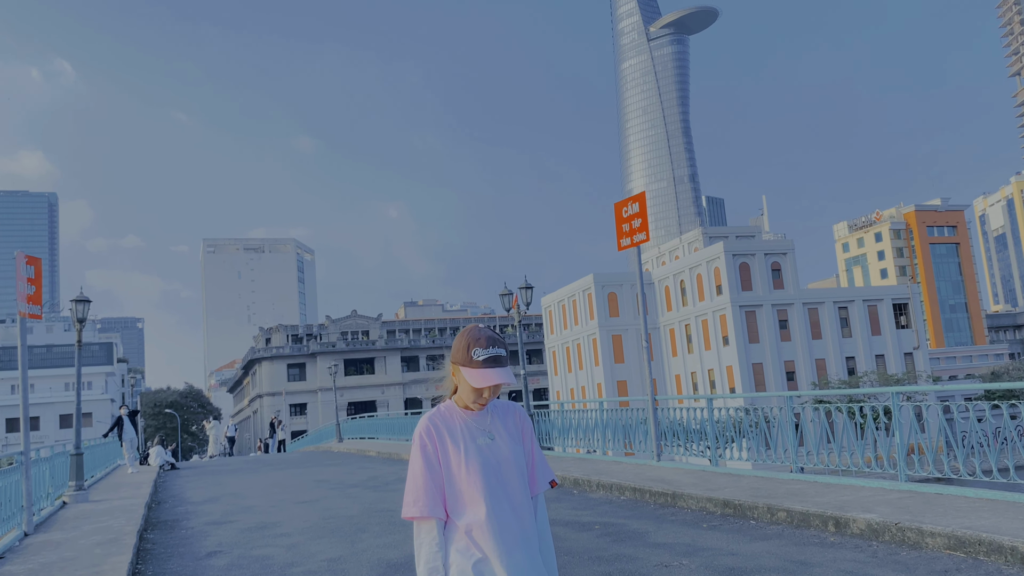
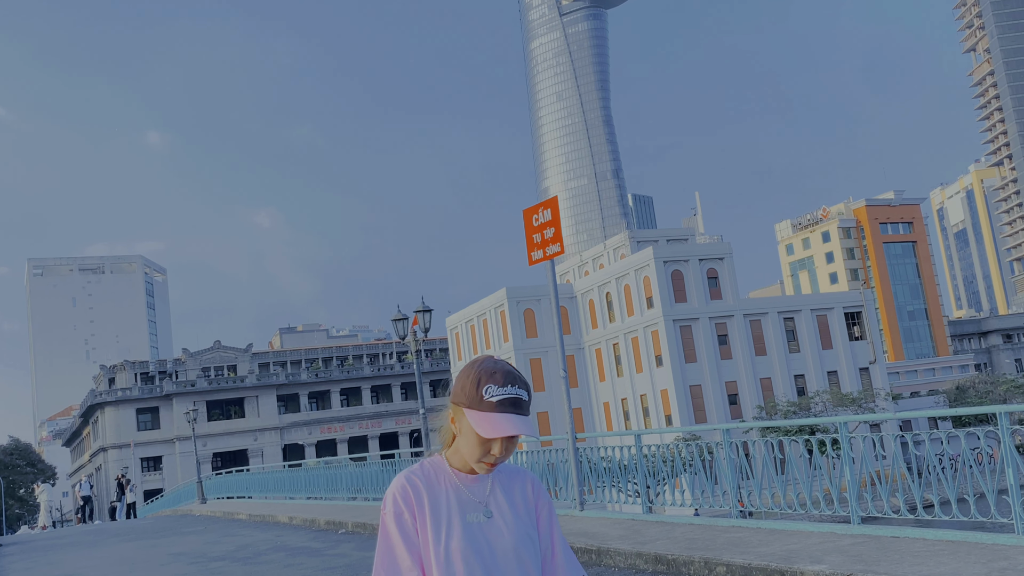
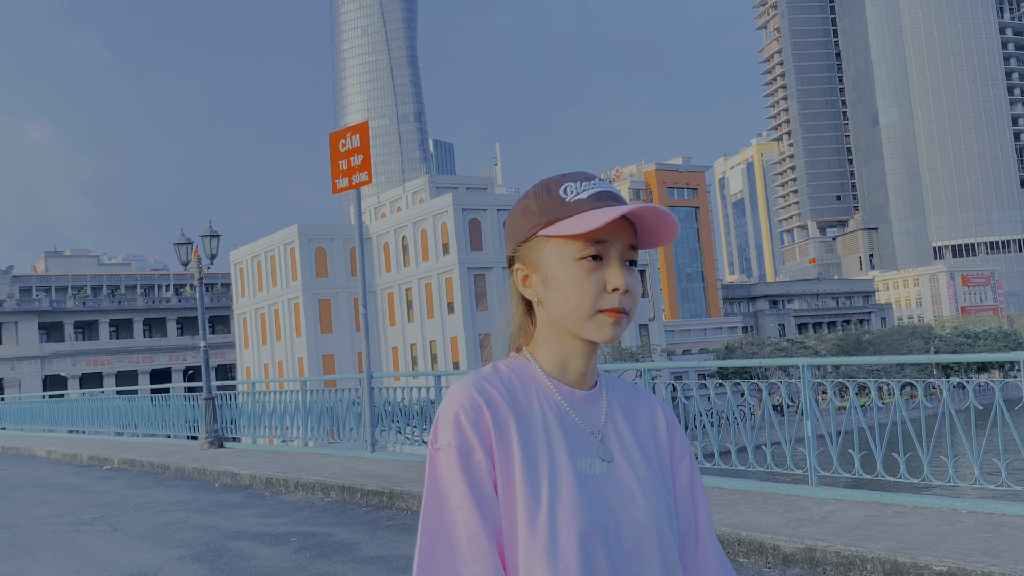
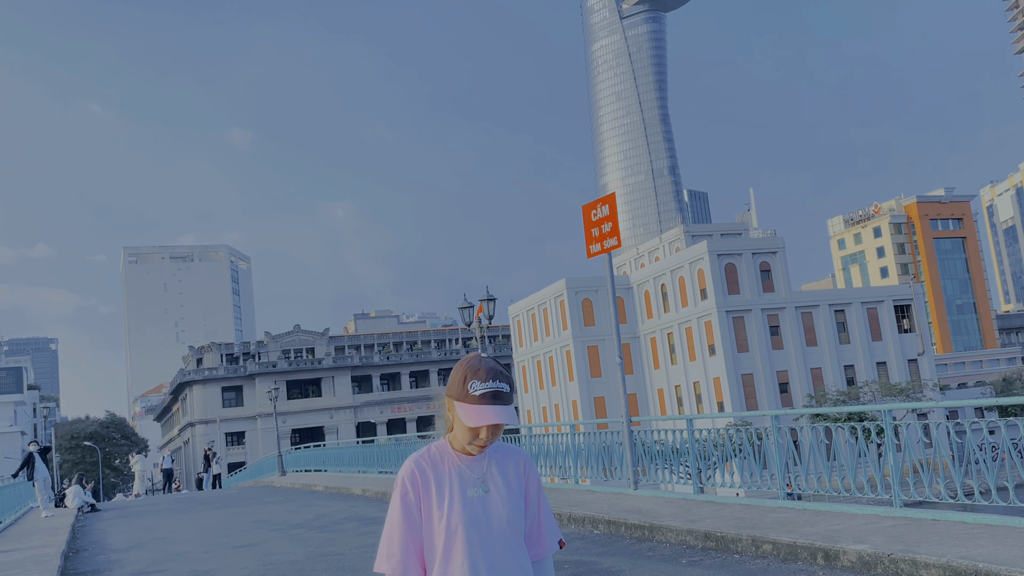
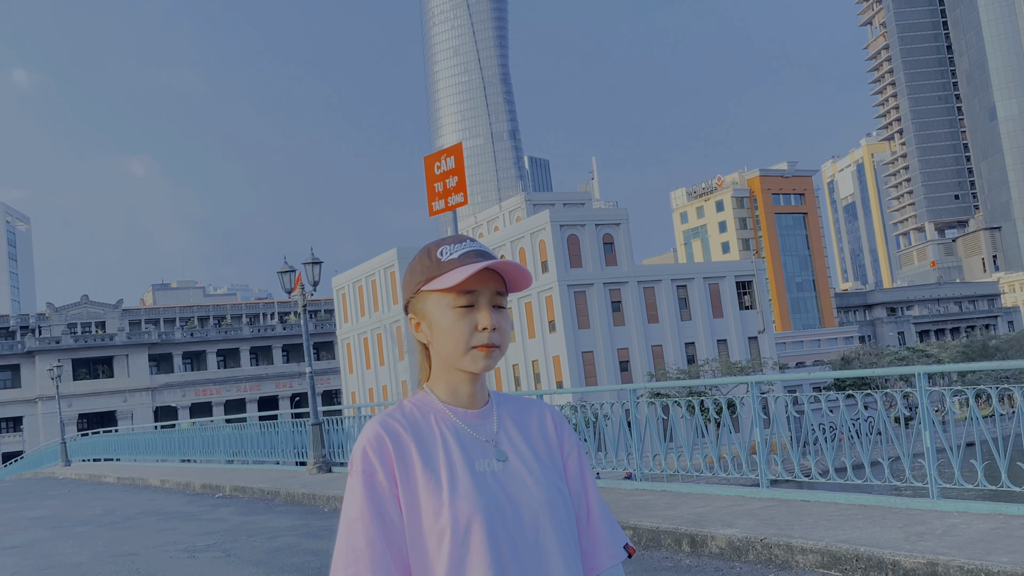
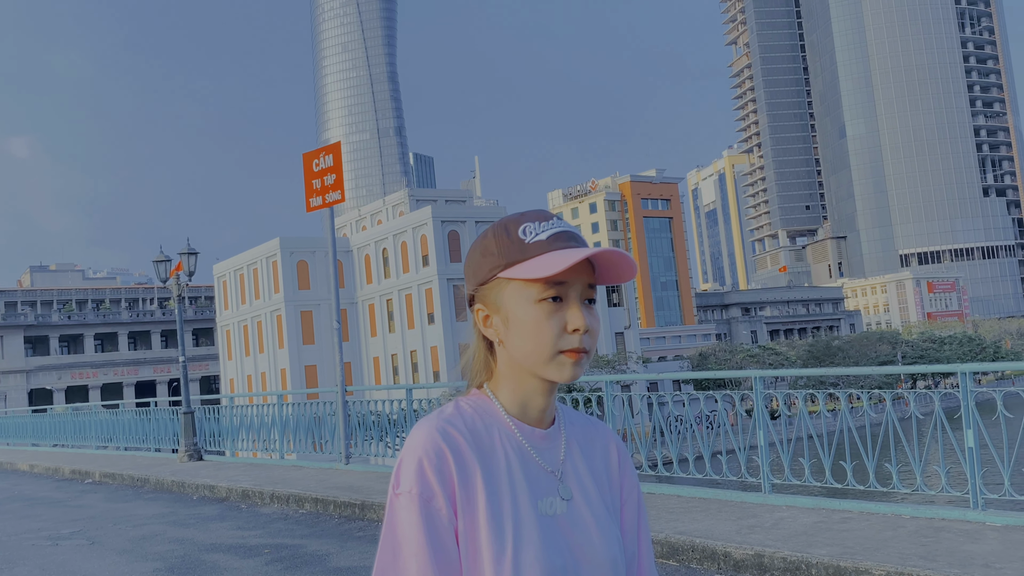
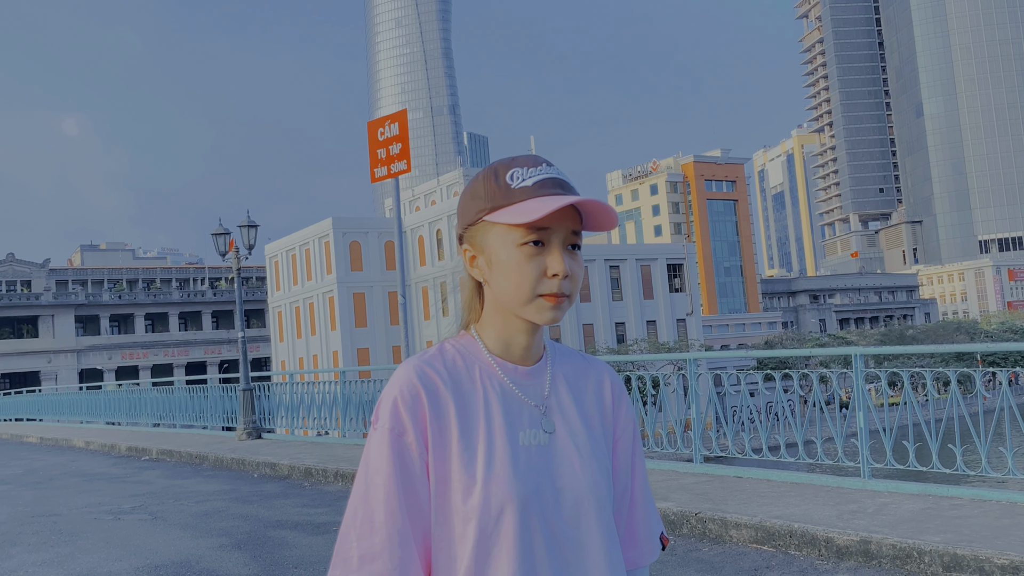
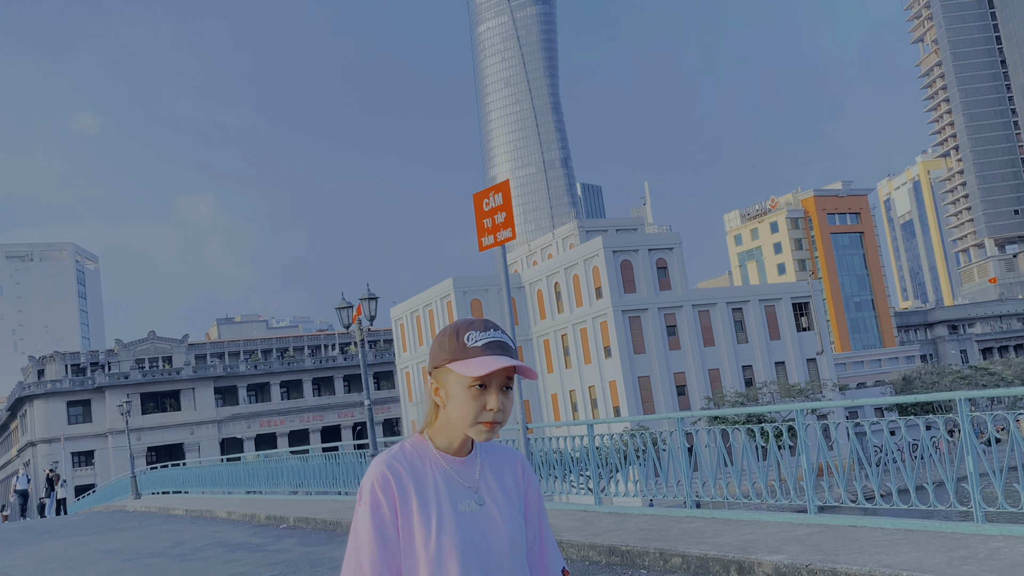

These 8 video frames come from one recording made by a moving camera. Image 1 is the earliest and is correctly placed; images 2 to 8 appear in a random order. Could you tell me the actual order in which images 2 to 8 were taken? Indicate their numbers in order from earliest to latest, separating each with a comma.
4, 2, 8, 5, 7, 3, 6
